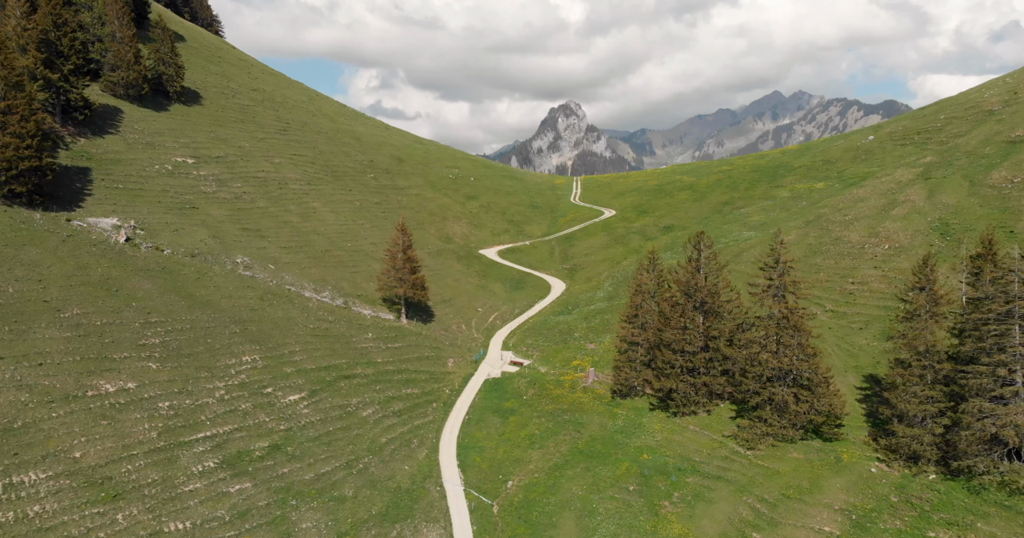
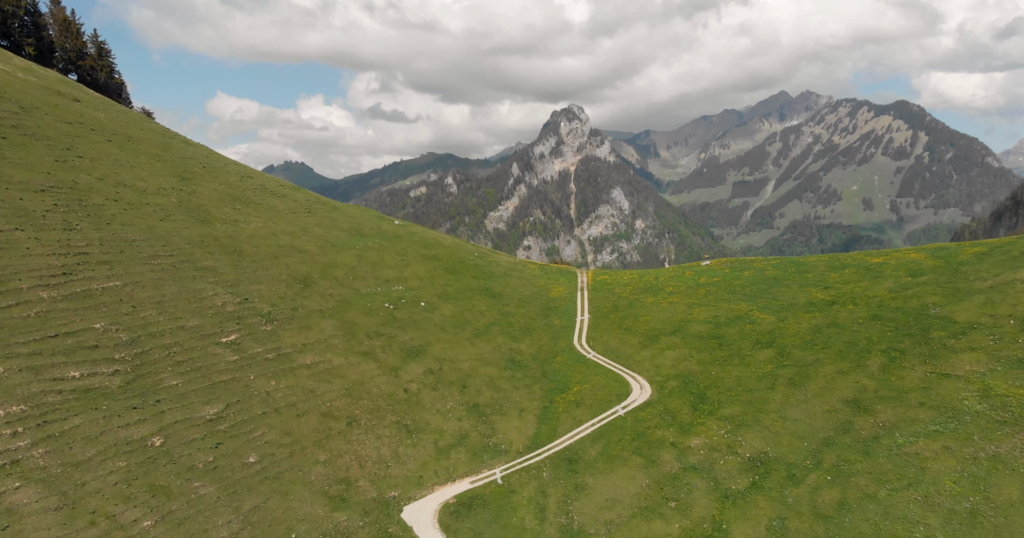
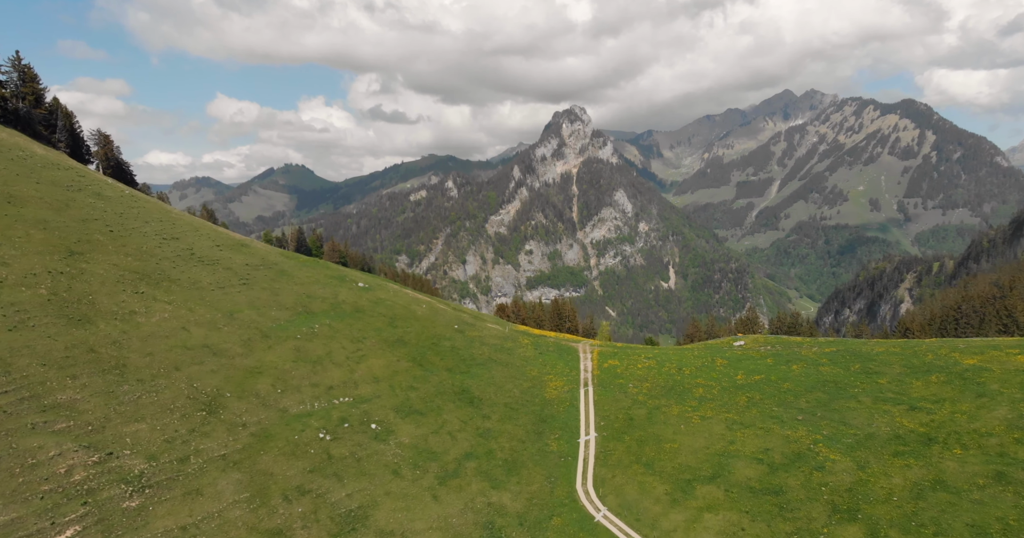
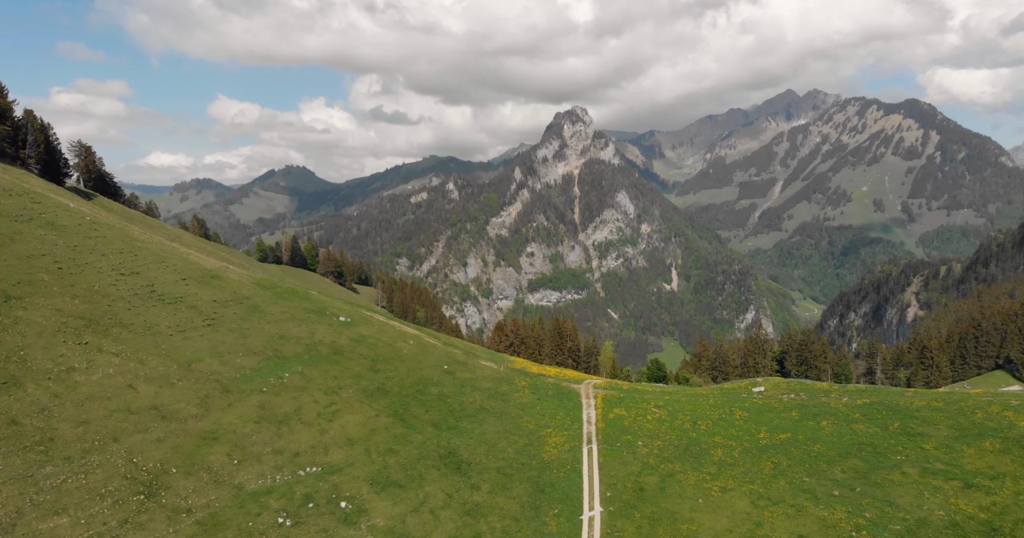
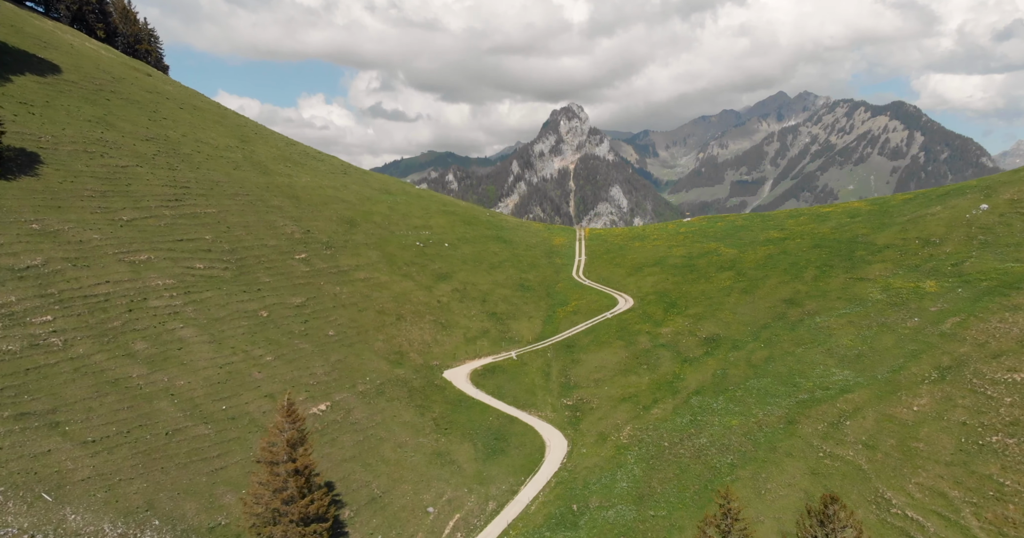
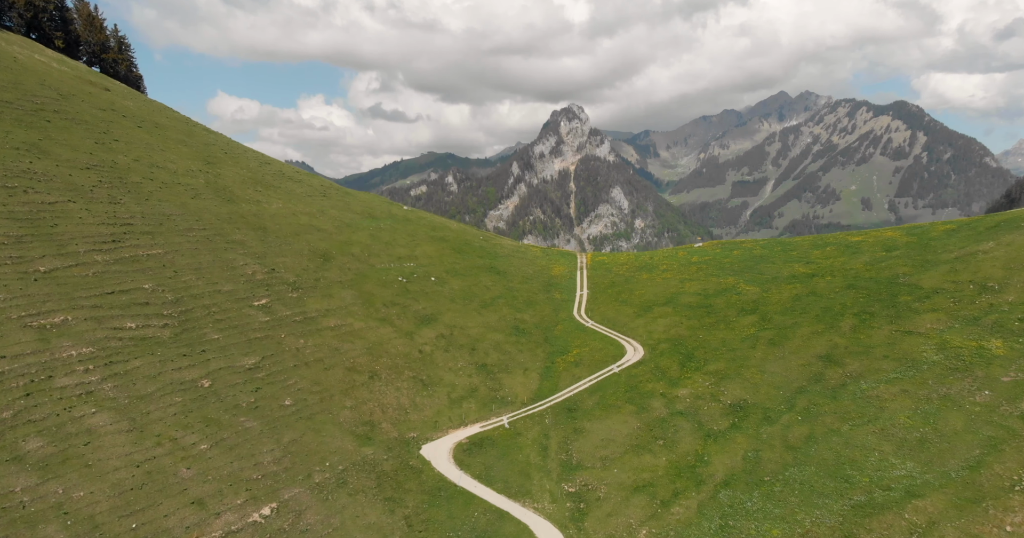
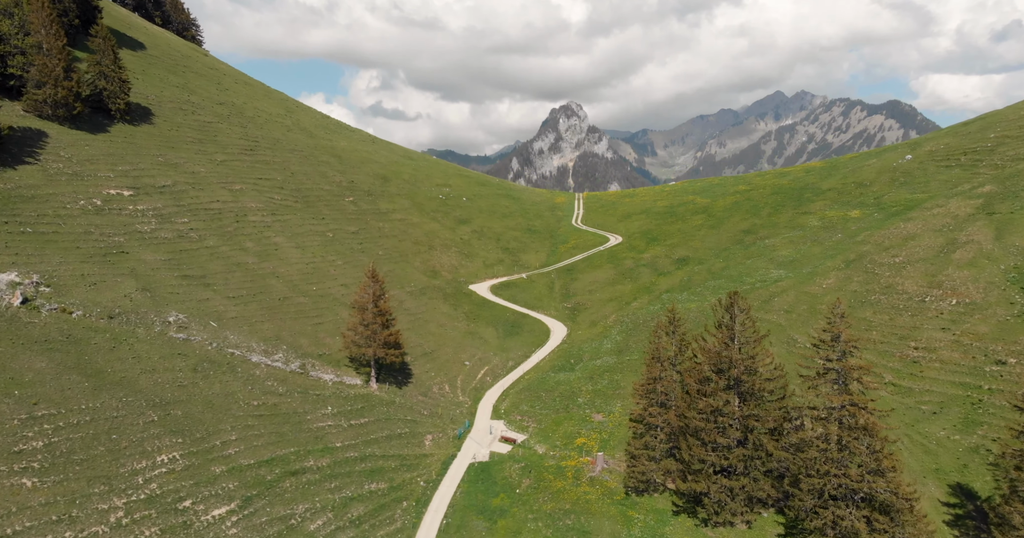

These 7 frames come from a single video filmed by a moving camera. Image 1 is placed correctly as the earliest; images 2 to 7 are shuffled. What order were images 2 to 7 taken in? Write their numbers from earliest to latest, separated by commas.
7, 5, 6, 2, 3, 4
